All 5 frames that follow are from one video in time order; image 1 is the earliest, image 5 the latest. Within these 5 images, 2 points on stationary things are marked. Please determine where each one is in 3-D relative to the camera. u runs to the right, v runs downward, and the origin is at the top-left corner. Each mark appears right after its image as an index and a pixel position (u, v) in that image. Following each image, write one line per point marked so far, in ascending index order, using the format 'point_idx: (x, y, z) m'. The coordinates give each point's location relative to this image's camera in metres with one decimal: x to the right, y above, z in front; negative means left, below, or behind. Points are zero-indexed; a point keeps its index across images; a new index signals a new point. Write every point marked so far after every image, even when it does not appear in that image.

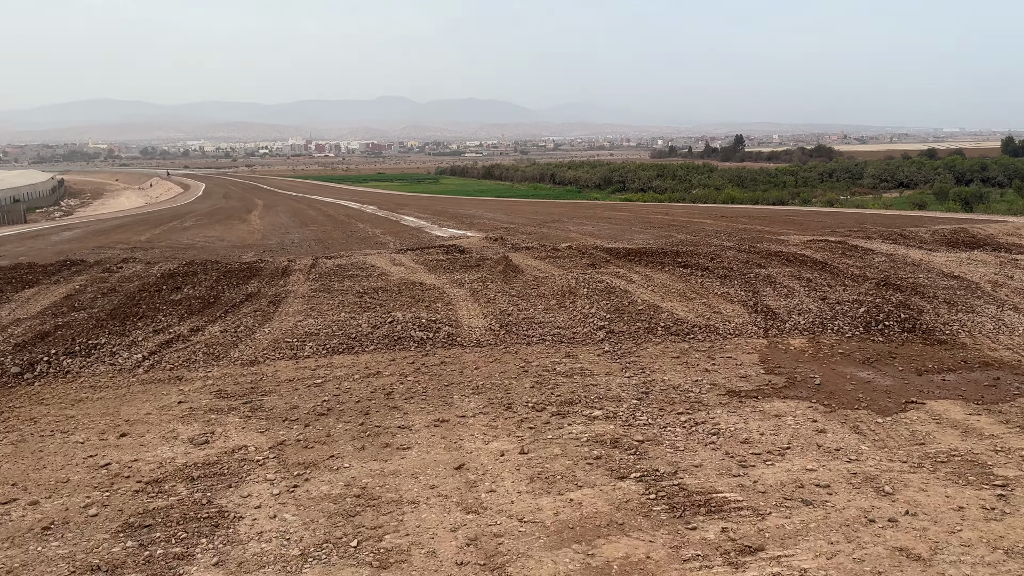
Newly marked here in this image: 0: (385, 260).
0: (-2.1, +0.5, +13.4) m
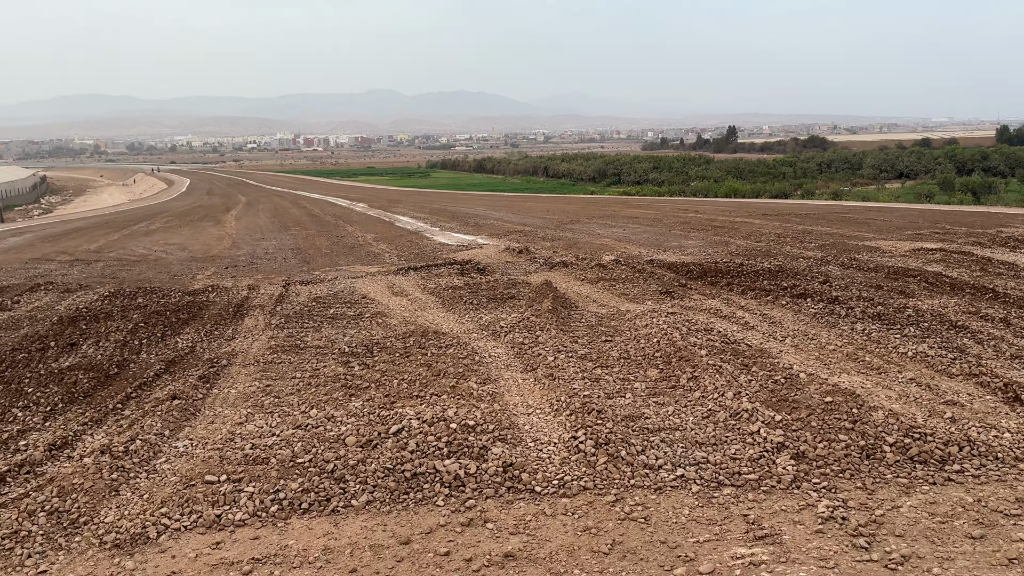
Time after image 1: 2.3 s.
0: (-1.6, 0.0, +9.9) m
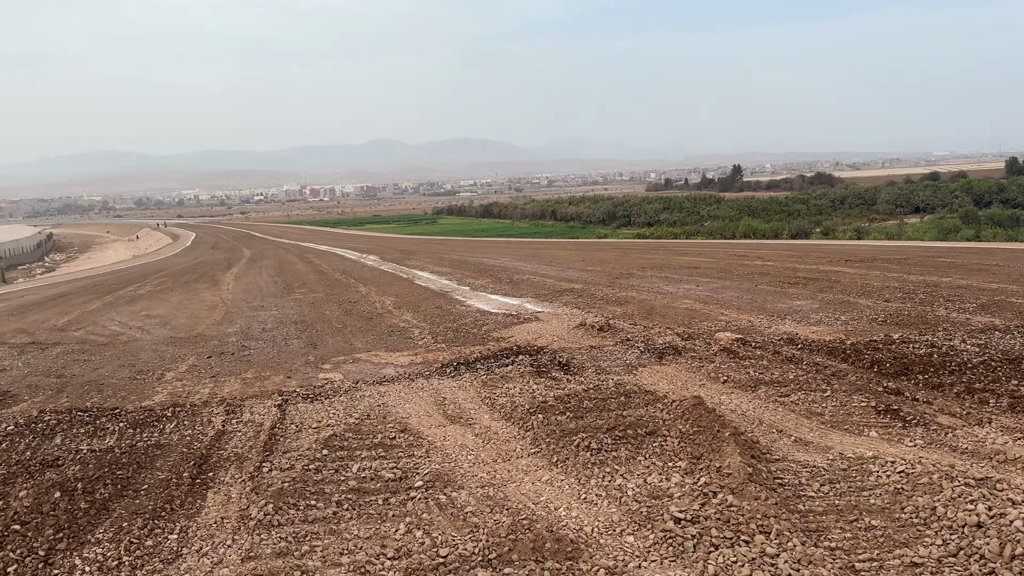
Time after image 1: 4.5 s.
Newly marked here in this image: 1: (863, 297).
0: (-0.7, -0.9, +6.6) m
1: (+5.8, -0.1, +13.2) m
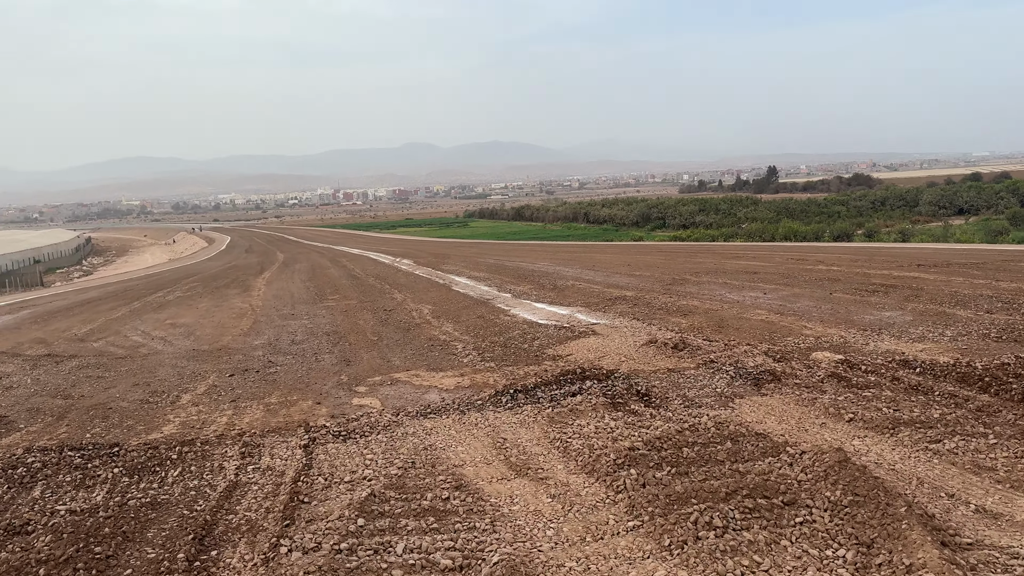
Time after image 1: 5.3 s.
0: (-0.2, -1.1, +5.4) m
1: (+6.6, -0.2, +11.7) m
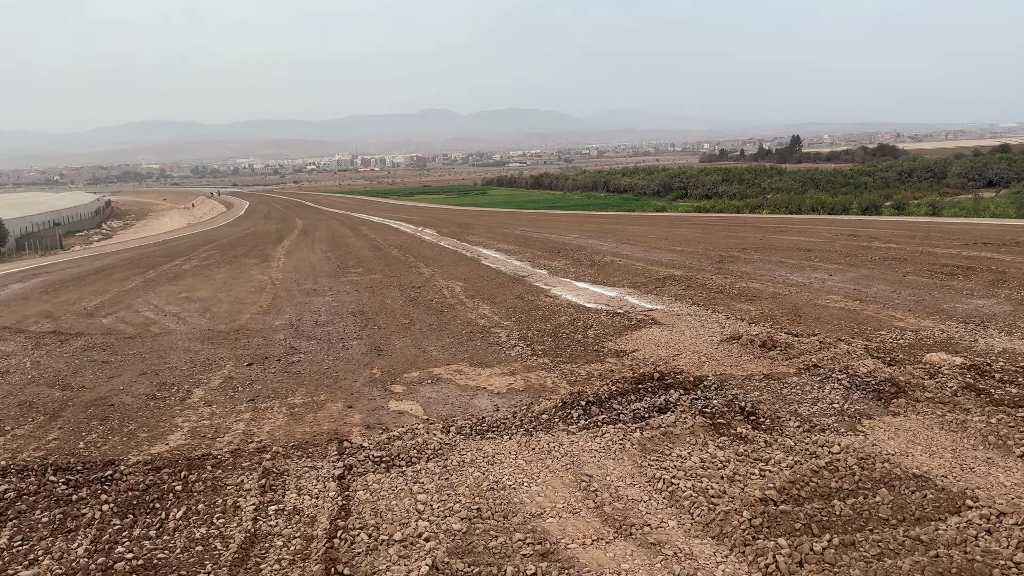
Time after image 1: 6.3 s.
0: (+0.3, -1.0, +4.3) m
1: (+7.2, -0.1, +10.5) m
